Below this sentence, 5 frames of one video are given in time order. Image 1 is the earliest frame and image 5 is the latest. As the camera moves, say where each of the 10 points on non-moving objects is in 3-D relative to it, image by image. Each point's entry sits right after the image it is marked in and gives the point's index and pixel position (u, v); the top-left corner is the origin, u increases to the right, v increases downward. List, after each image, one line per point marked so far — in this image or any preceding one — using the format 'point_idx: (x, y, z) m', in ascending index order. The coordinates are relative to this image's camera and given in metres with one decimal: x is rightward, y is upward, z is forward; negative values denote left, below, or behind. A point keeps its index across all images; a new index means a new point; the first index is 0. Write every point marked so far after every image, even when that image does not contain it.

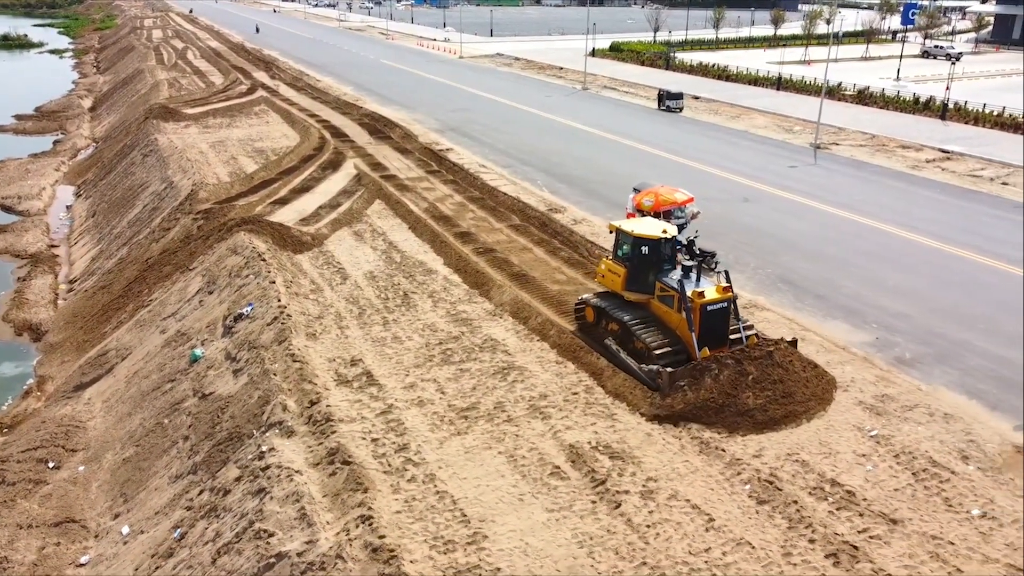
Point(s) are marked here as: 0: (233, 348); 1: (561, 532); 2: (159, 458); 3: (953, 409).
0: (-4.8, -1.1, +12.7) m
1: (+0.5, -2.7, +8.1) m
2: (-5.4, -2.6, +11.4) m
3: (+6.2, -1.7, +10.4) m
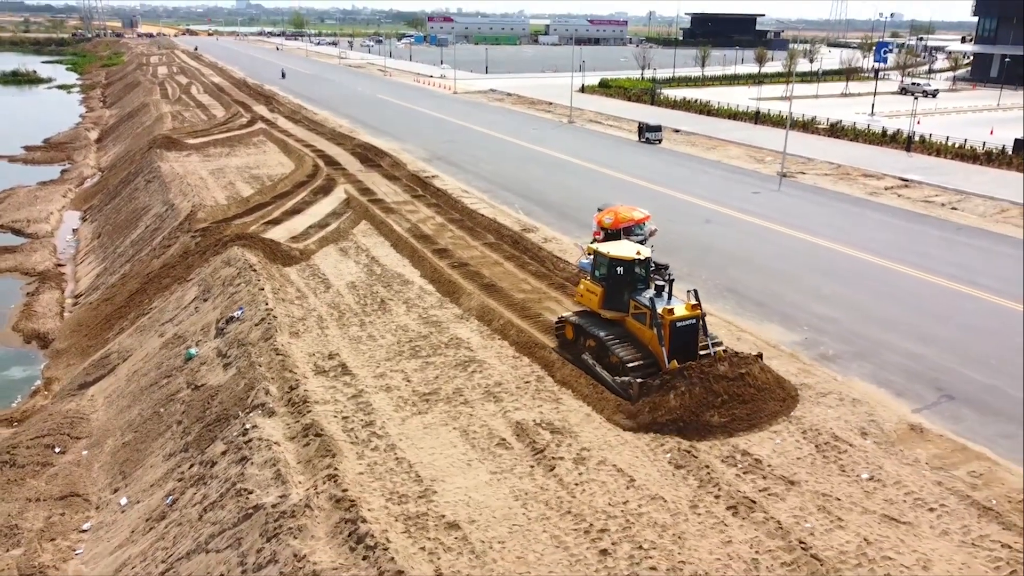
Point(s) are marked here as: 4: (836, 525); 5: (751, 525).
0: (-5.5, -1.1, +14.0) m
1: (-0.1, -2.5, +9.3) m
2: (-6.1, -2.6, +12.6) m
3: (+5.6, -1.7, +11.7) m
4: (+3.8, -2.8, +8.7) m
5: (+2.8, -2.8, +8.7) m
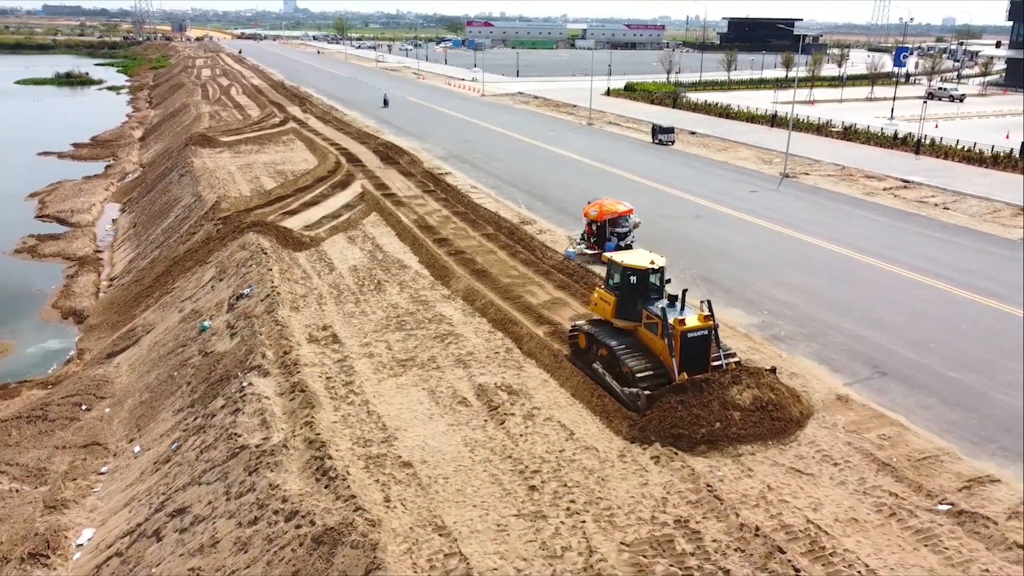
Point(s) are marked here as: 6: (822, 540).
0: (-5.9, -0.7, +15.6) m
1: (-0.8, -2.1, +10.6) m
2: (-6.6, -2.1, +14.2) m
3: (+5.0, -1.4, +12.7) m
4: (+3.1, -2.5, +9.8) m
5: (+2.1, -2.5, +9.8) m
6: (+3.6, -2.9, +8.5) m
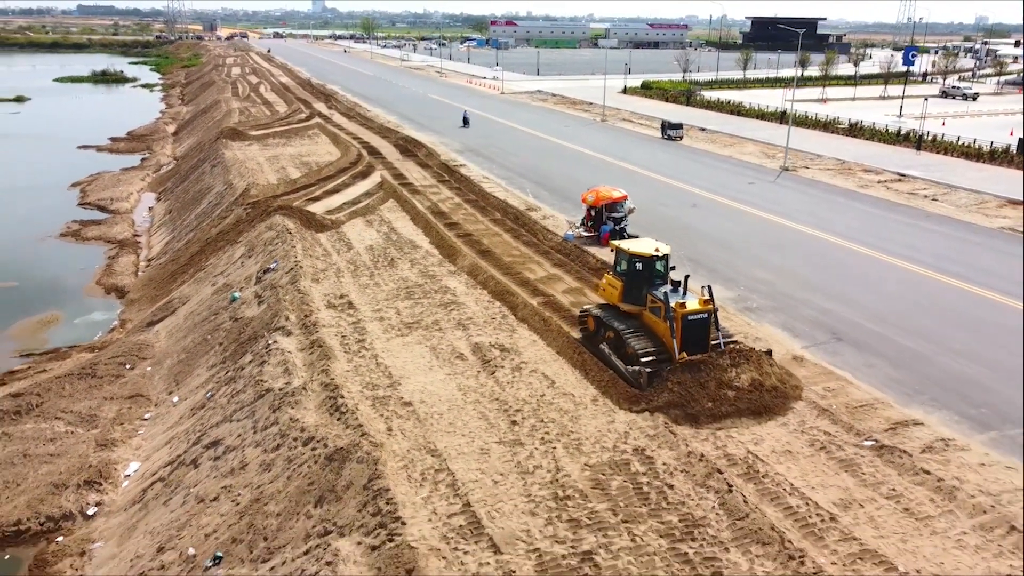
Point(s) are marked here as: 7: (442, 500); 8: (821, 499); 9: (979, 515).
0: (-5.9, -0.1, +17.3) m
1: (-1.0, -1.6, +12.2) m
2: (-6.7, -1.5, +16.0) m
3: (+4.9, -0.9, +14.1) m
4: (+2.9, -1.9, +11.3) m
5: (+1.9, -1.9, +11.3) m
6: (+3.3, -2.4, +10.0) m
7: (-0.9, -2.7, +9.3) m
8: (+3.9, -2.7, +9.3) m
9: (+5.5, -2.7, +8.7) m
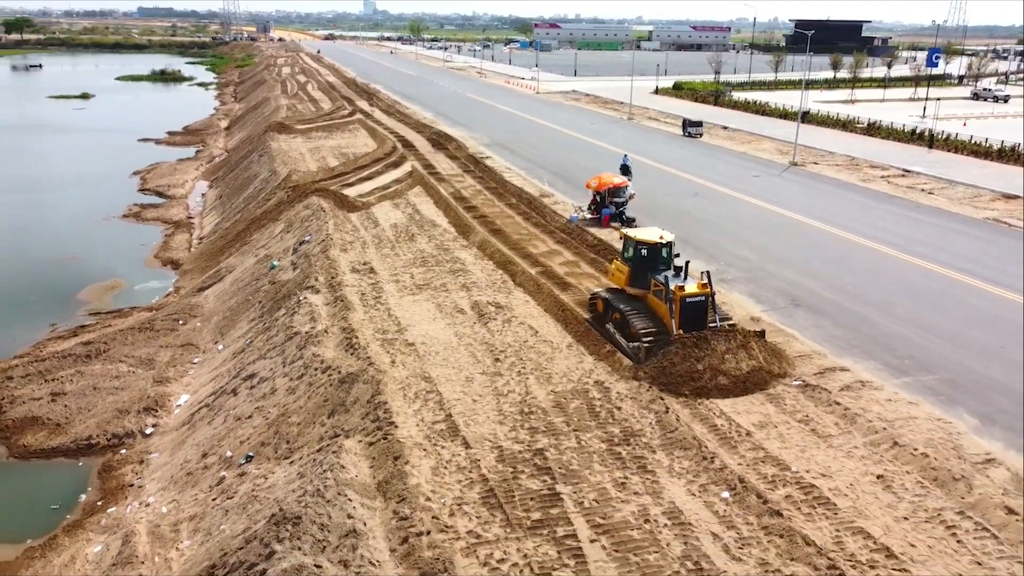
0: (-5.8, +0.8, +19.7) m
1: (-1.2, -0.8, +14.3) m
2: (-6.7, -0.7, +18.4) m
3: (+4.8, -0.3, +15.9) m
4: (+2.6, -1.3, +13.2) m
5: (+1.6, -1.2, +13.3) m
6: (+2.9, -1.7, +11.8) m
7: (-1.3, -1.9, +11.4) m
8: (+3.5, -2.0, +11.1) m
9: (+5.1, -2.1, +10.5) m
